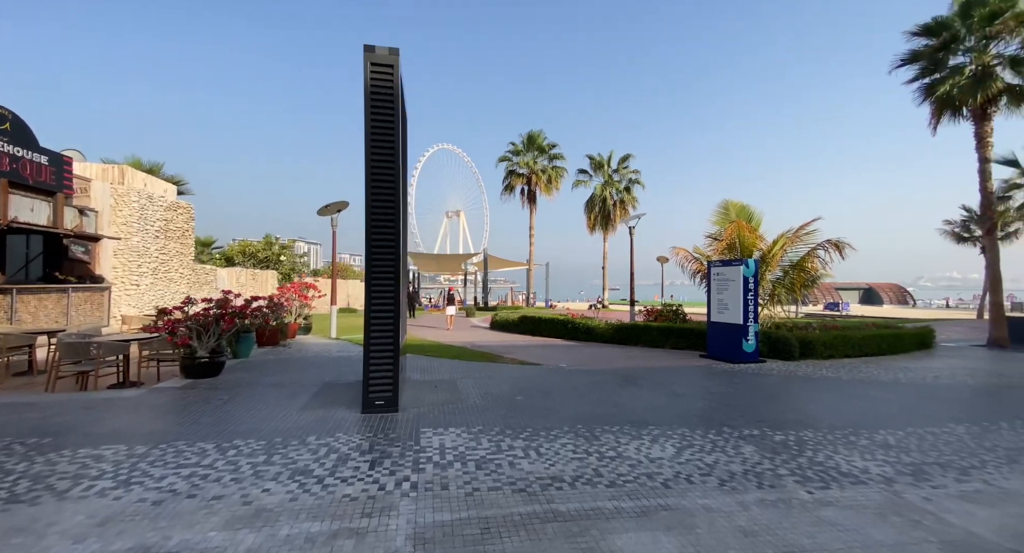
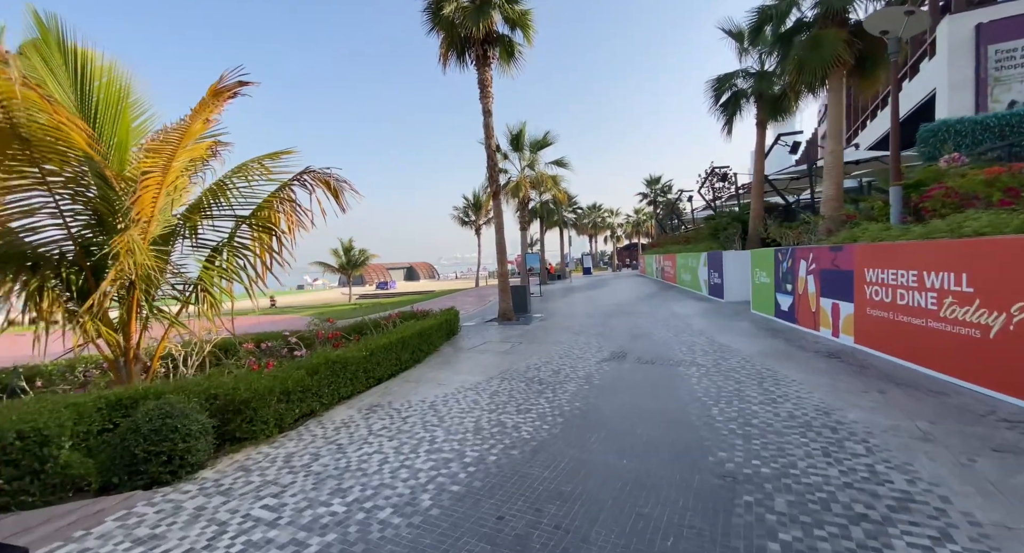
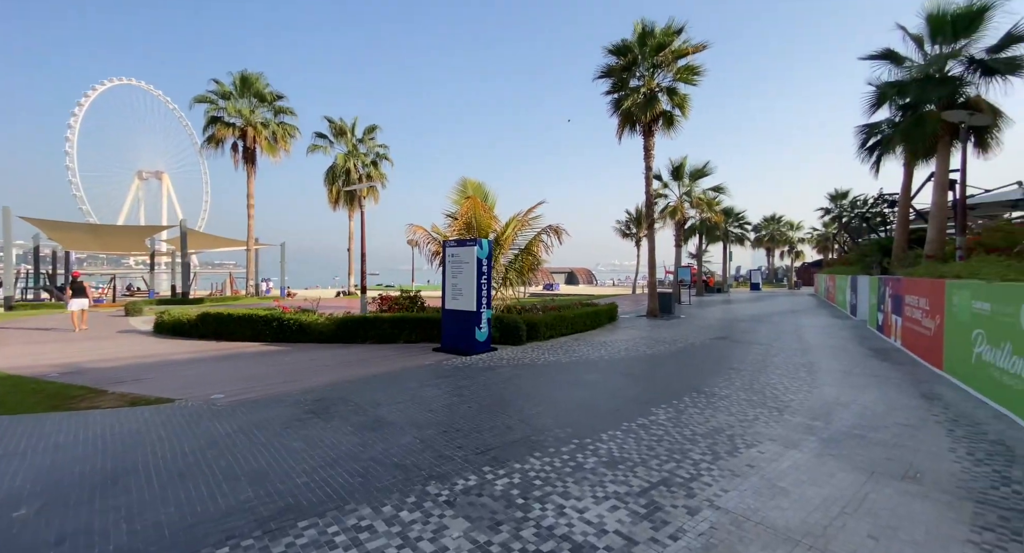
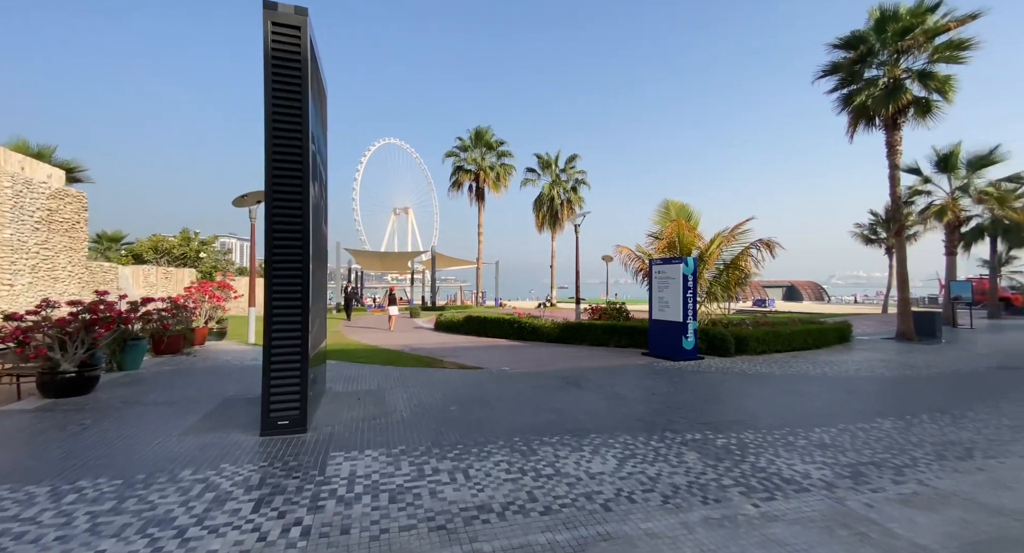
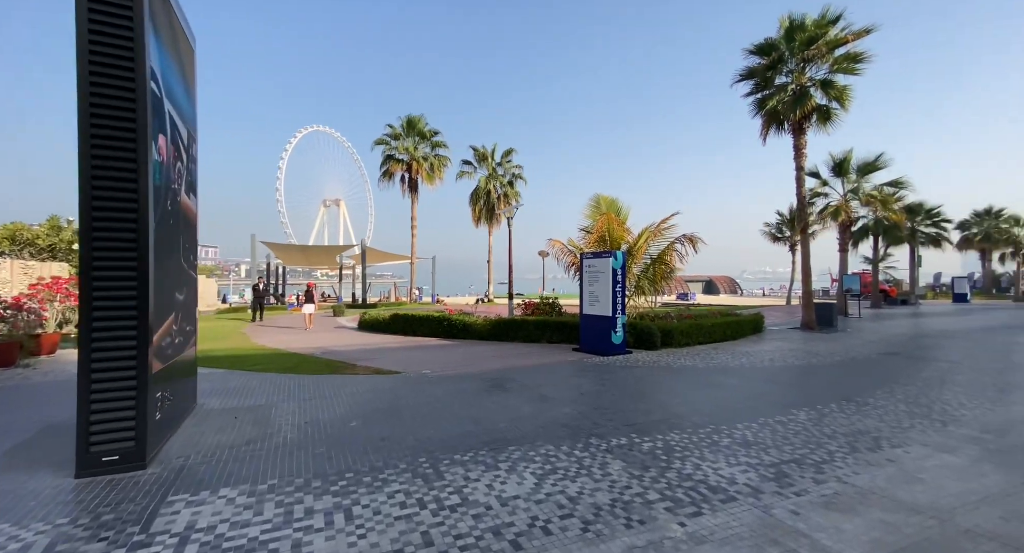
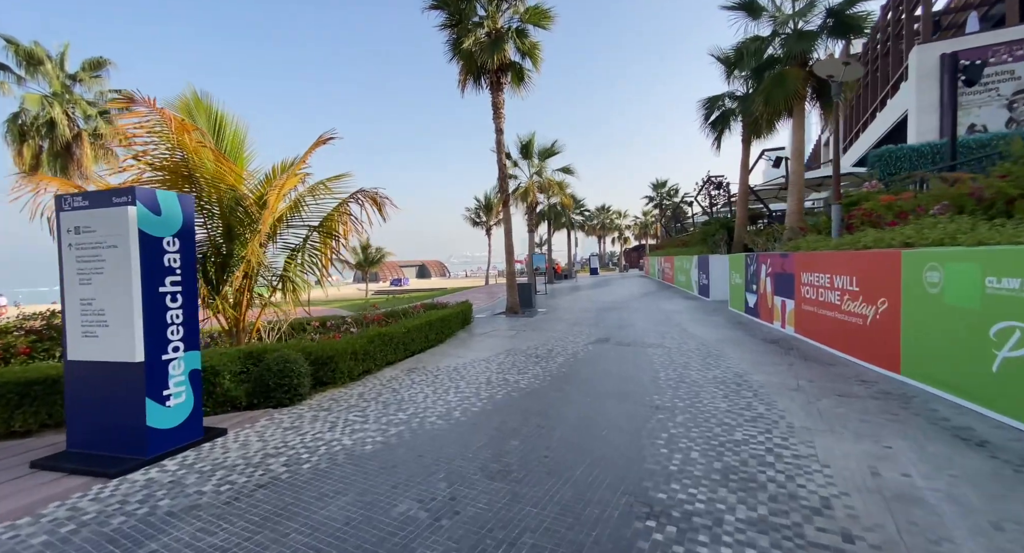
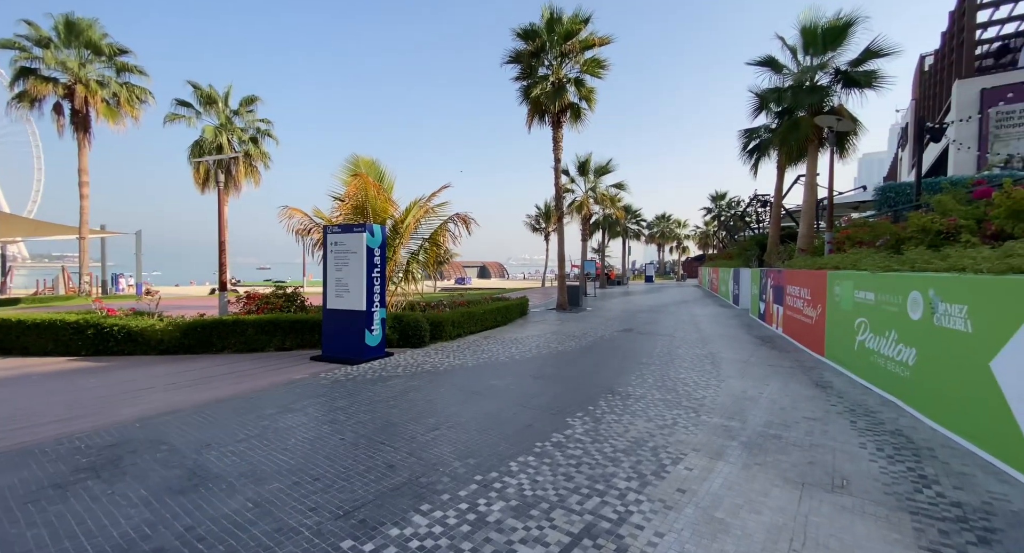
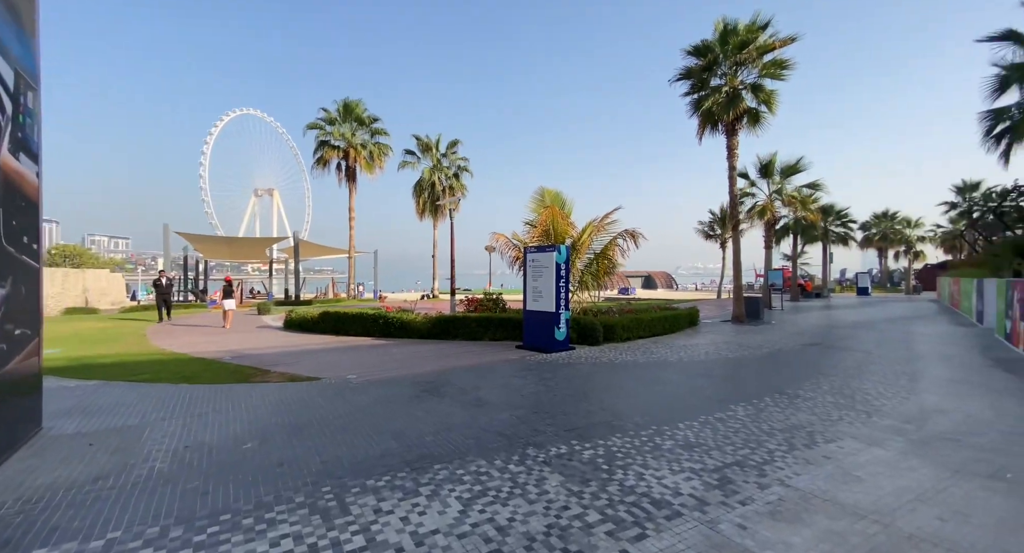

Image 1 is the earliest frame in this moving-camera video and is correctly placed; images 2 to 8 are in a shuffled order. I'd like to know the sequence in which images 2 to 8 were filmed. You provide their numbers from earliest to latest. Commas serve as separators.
4, 5, 8, 3, 7, 6, 2
